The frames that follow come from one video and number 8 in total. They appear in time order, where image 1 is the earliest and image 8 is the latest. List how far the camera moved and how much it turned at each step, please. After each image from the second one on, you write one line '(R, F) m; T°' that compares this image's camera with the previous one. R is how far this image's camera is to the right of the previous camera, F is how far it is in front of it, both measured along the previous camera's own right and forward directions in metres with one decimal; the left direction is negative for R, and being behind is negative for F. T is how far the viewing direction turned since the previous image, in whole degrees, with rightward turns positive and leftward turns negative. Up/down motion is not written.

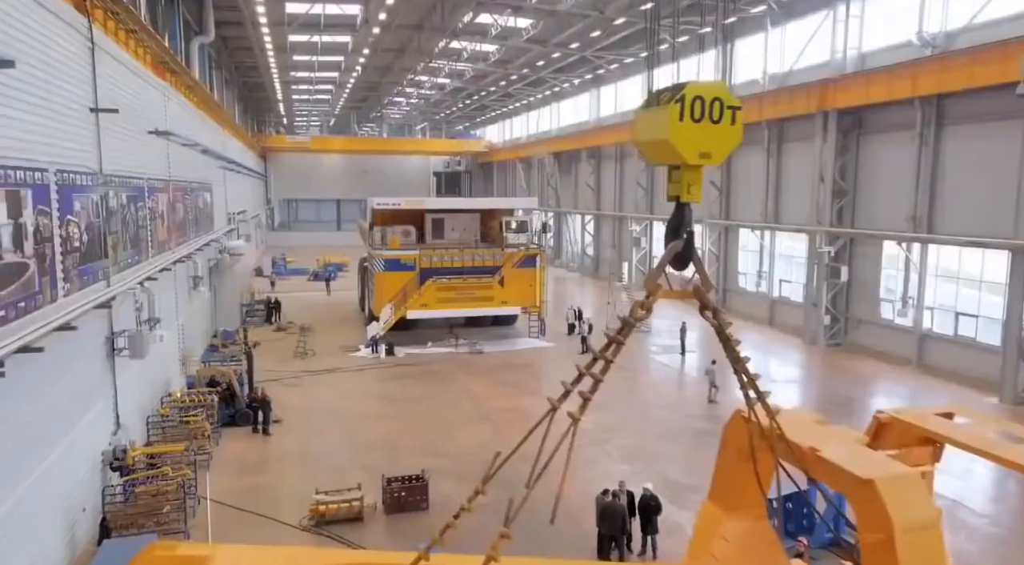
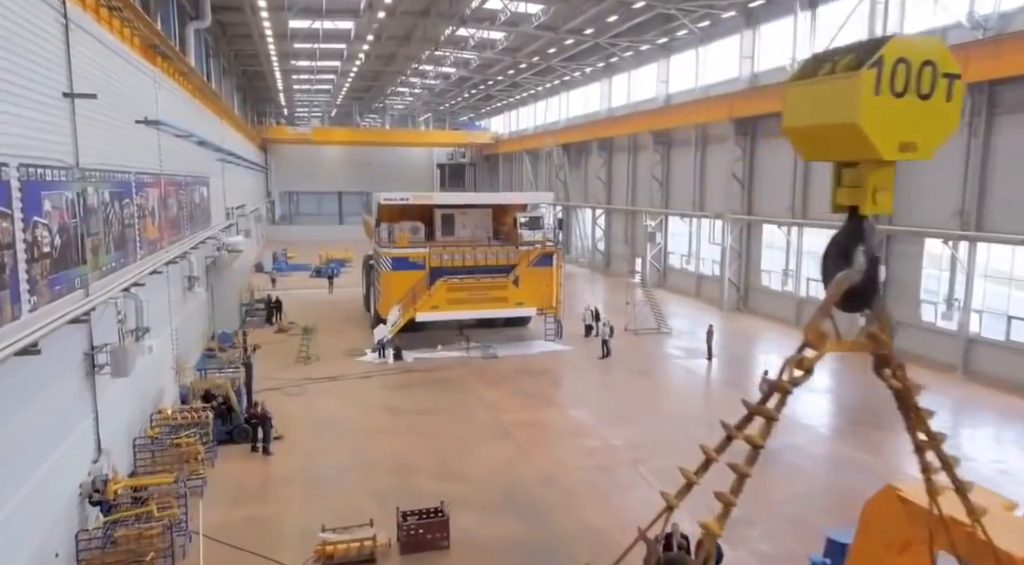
(-0.3, +0.9) m; 0°
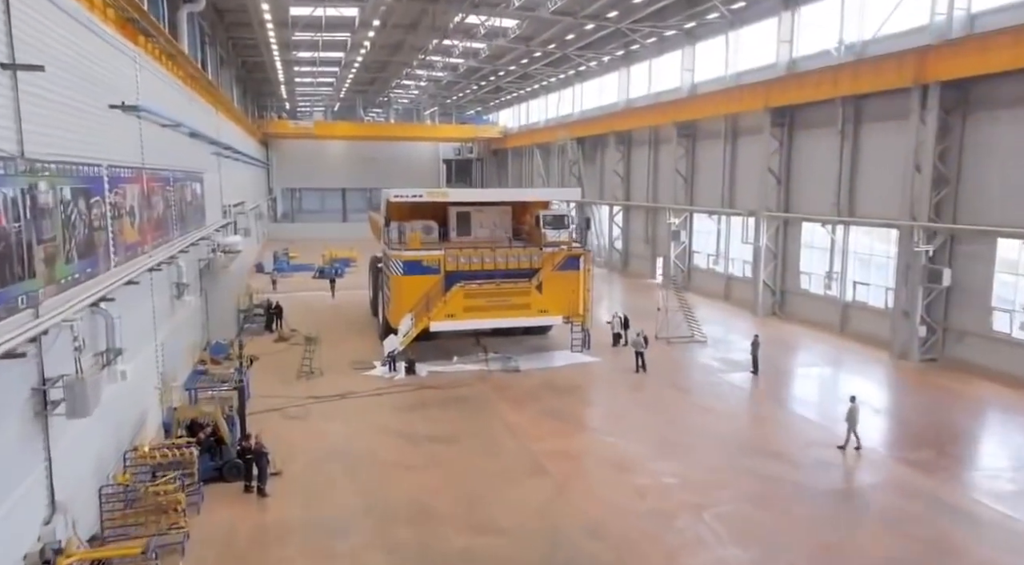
(-0.4, +1.3) m; 0°
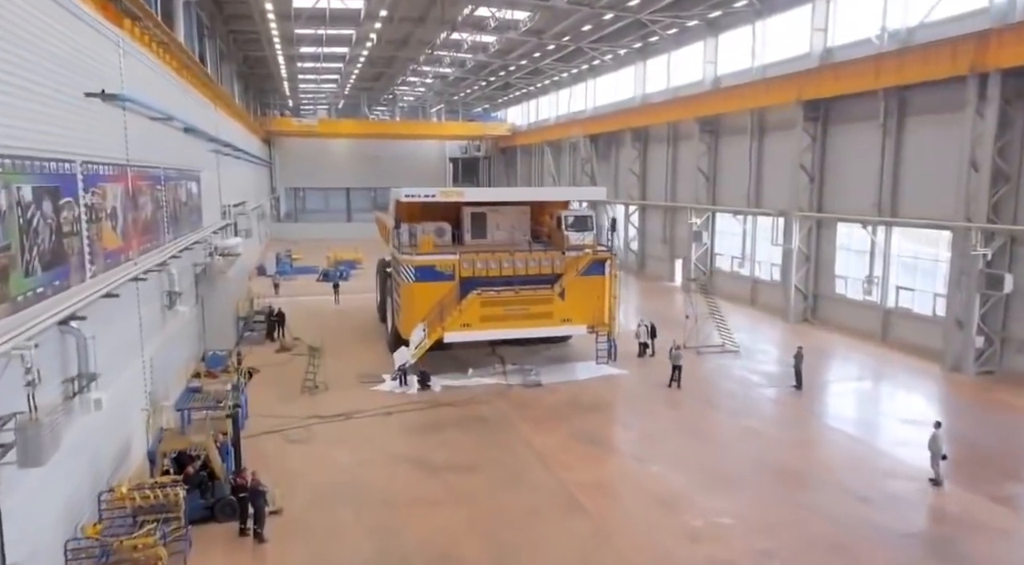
(-0.3, +1.0) m; 0°
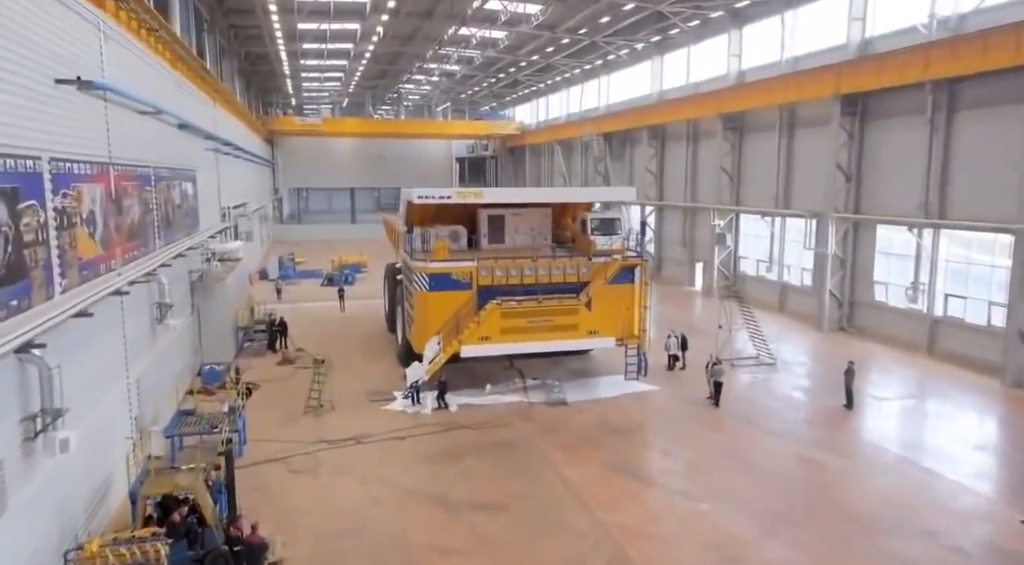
(-0.3, +1.0) m; 0°
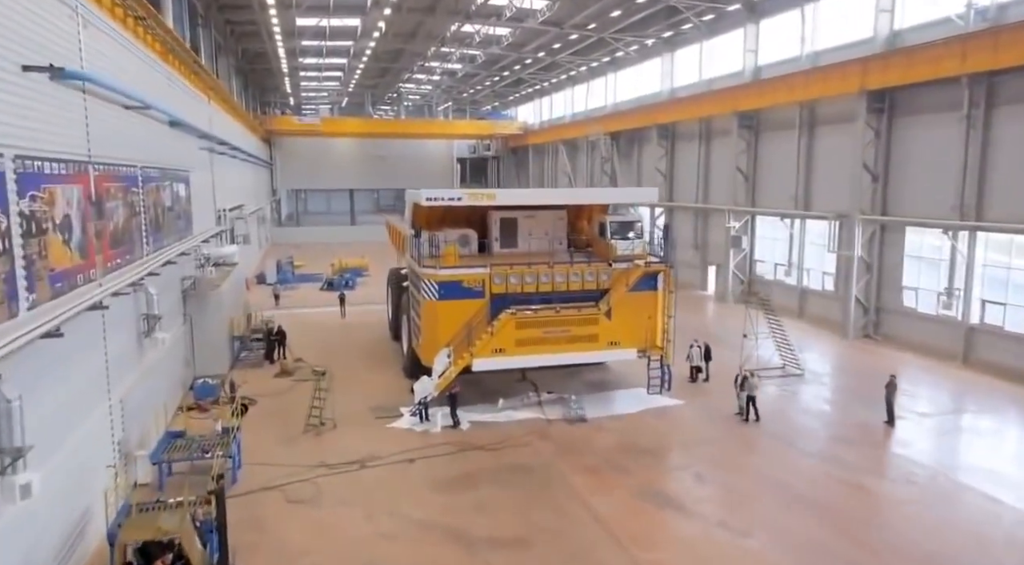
(-0.3, +0.7) m; 0°
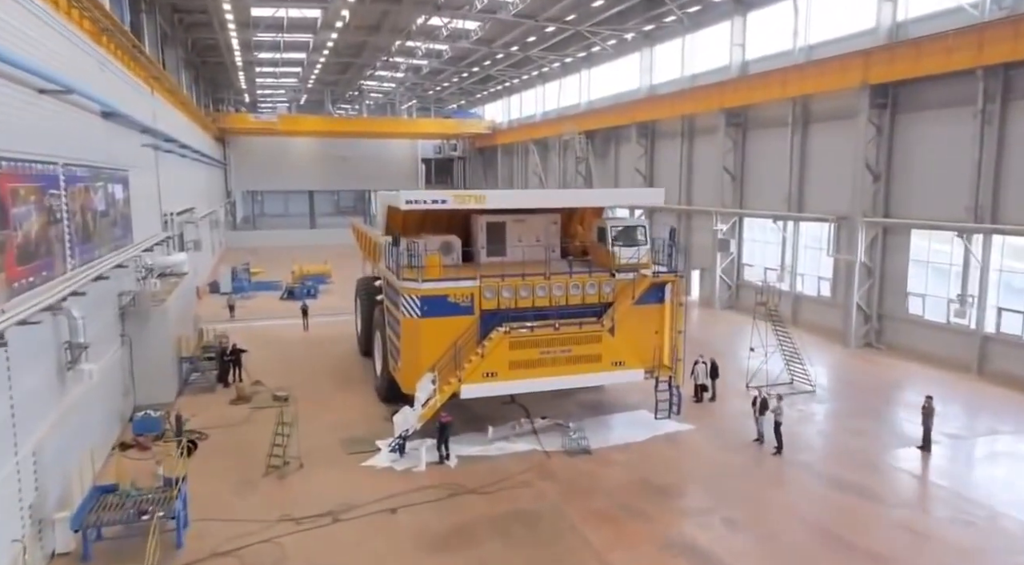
(-0.4, +1.2) m; +3°
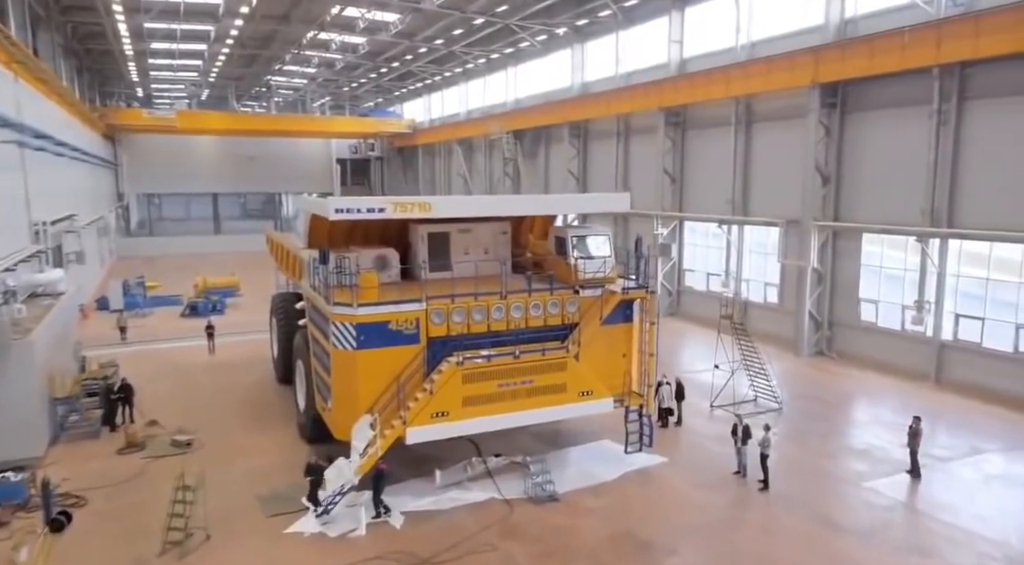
(-0.4, +1.3) m; +7°
